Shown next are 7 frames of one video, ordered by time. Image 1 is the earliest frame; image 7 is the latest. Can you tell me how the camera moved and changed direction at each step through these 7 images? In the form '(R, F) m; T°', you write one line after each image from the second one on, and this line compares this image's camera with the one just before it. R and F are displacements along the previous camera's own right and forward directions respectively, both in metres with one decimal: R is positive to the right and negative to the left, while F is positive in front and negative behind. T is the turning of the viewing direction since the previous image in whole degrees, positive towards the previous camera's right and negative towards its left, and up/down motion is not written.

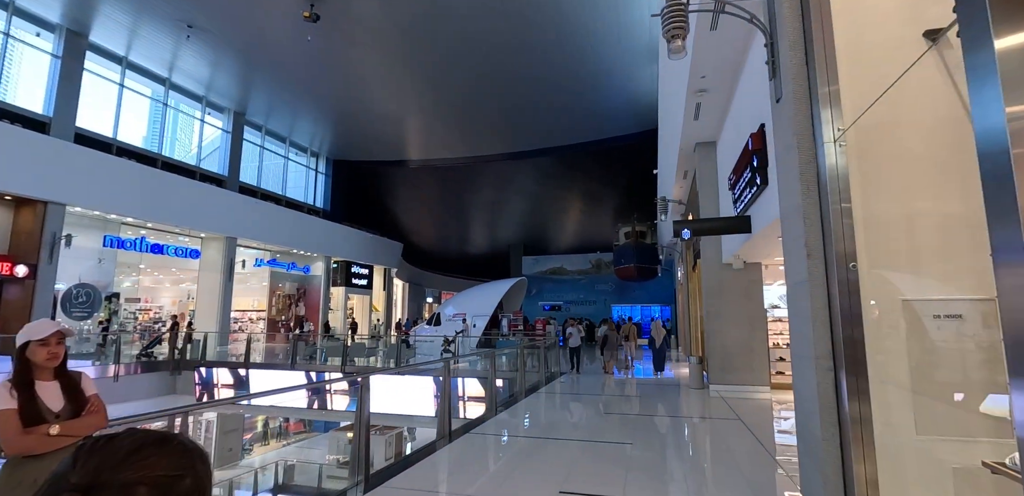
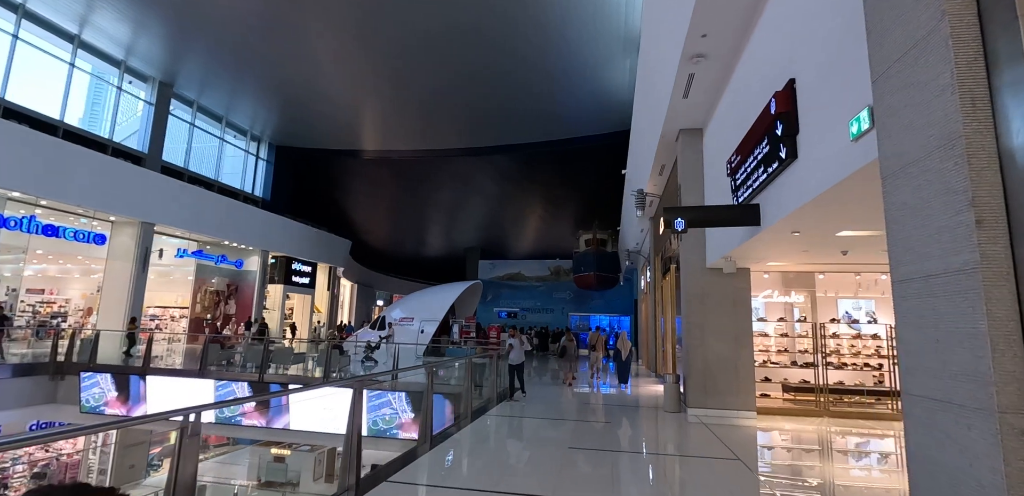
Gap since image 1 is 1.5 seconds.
(+0.1, +1.1) m; +5°
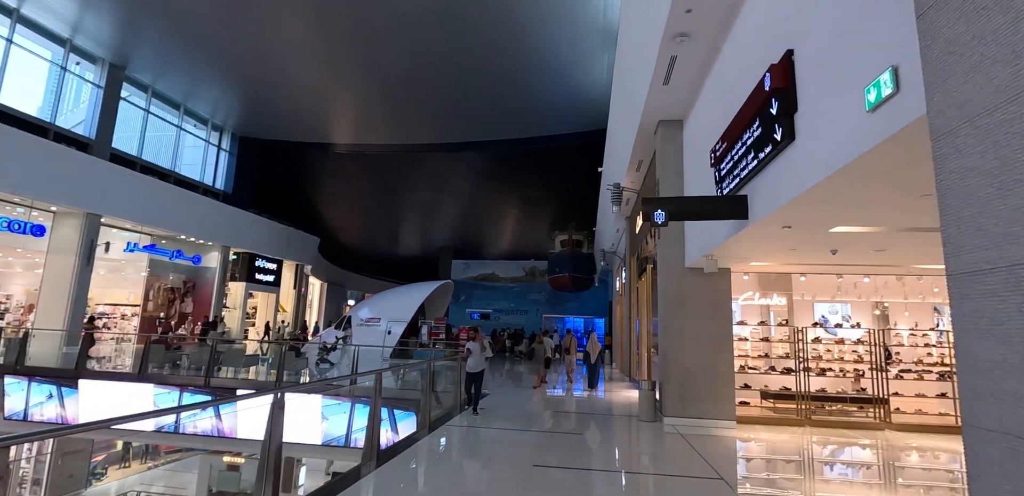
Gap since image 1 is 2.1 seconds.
(+0.1, +0.5) m; +3°
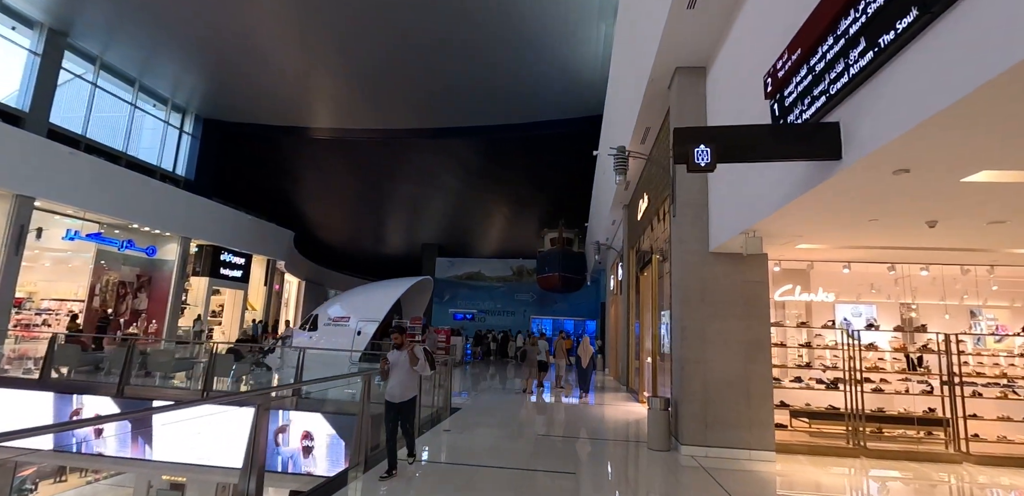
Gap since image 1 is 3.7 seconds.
(+0.1, +1.3) m; +1°
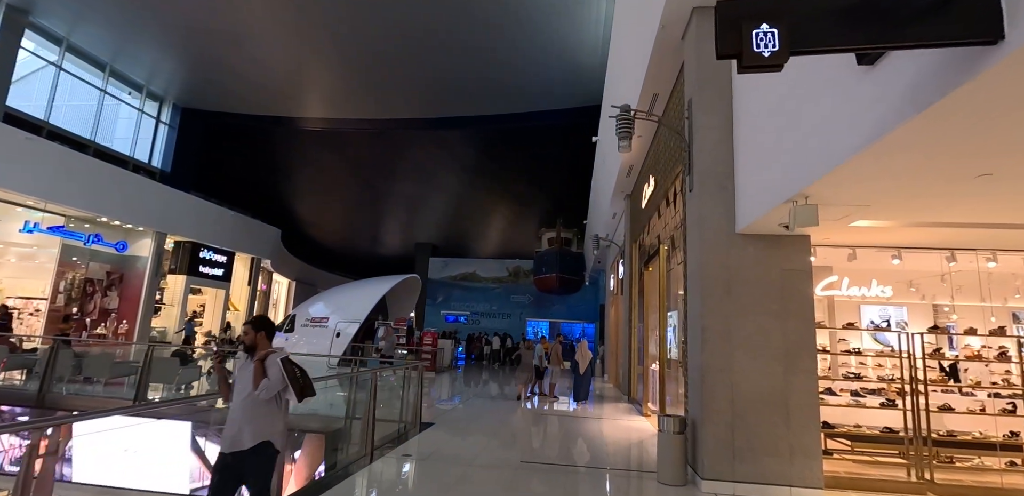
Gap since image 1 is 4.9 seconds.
(+0.2, +0.9) m; 0°
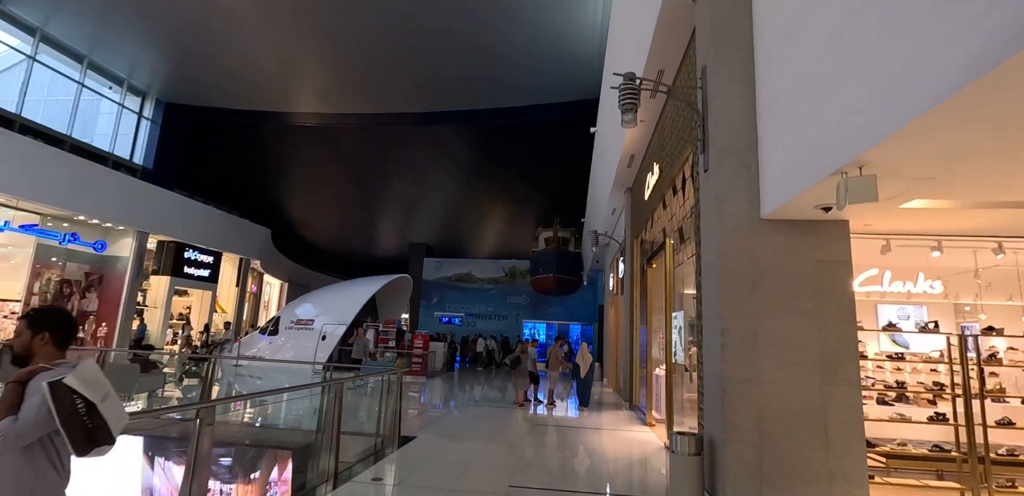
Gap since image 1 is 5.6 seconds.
(+0.1, +0.5) m; 0°
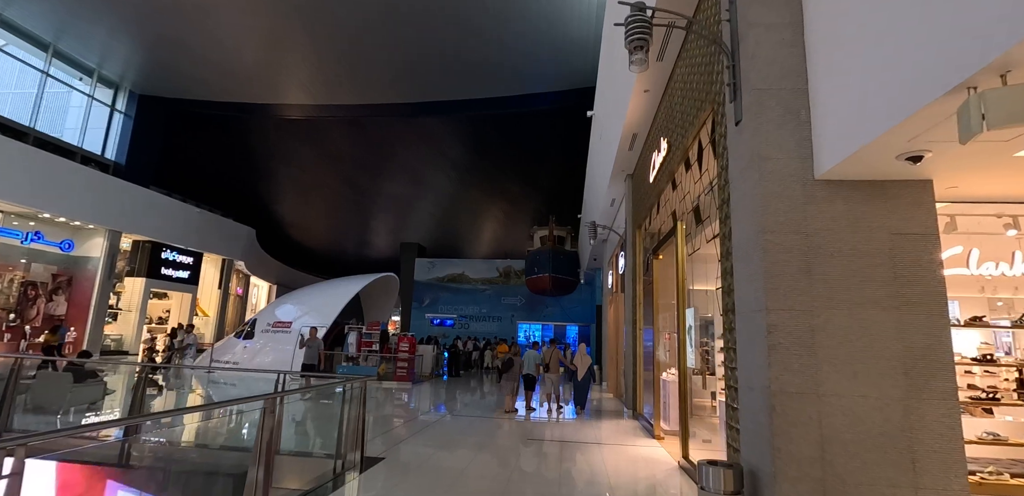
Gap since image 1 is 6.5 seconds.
(+0.1, +0.7) m; 0°
